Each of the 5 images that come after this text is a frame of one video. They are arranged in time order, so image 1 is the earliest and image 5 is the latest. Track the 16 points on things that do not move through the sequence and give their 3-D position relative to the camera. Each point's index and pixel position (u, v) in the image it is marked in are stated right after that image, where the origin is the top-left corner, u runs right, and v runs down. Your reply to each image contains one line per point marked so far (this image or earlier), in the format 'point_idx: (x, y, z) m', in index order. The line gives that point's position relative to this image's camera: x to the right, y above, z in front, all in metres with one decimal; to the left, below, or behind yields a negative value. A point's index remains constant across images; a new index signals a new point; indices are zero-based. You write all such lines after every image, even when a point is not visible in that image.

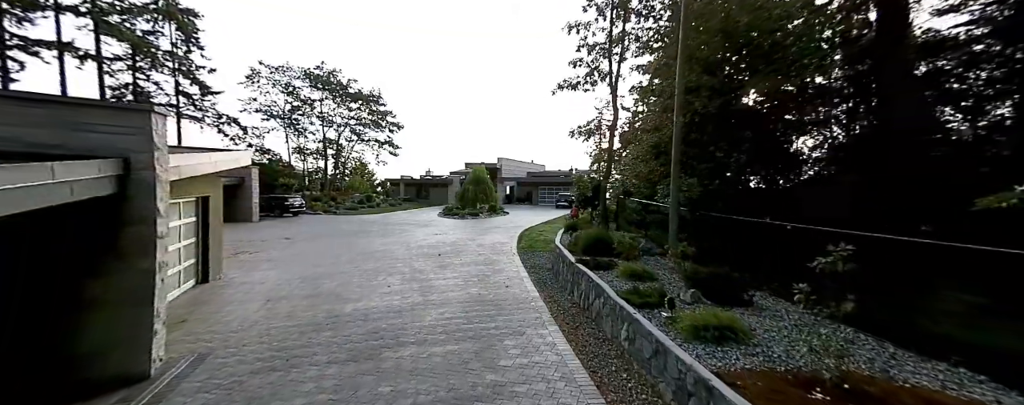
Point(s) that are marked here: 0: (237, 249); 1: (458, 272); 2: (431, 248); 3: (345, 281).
0: (-7.7, -1.4, +9.5) m
1: (-1.1, -1.4, +6.8) m
2: (-2.3, -1.3, +9.9) m
3: (-3.0, -1.4, +6.2) m
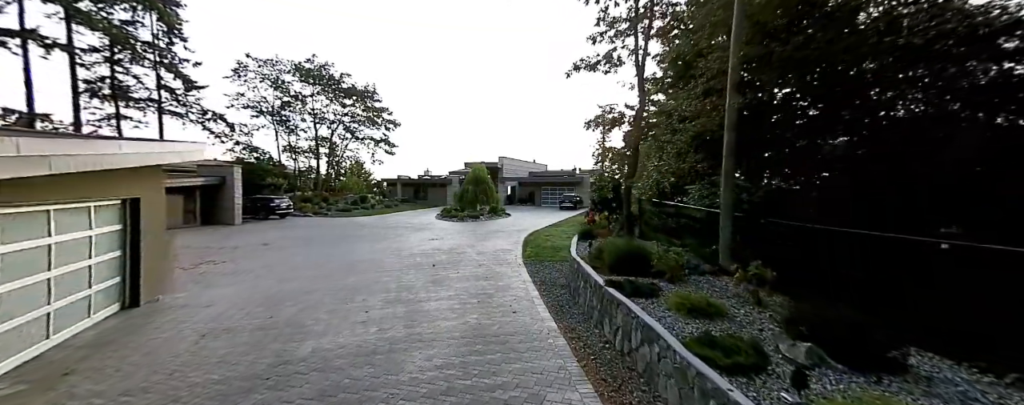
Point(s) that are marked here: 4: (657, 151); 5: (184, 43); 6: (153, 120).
0: (-7.5, -1.4, +8.3) m
1: (-1.0, -1.4, +5.6) m
2: (-2.2, -1.4, +8.7) m
3: (-2.9, -1.5, +5.1) m
4: (+2.5, +0.9, +5.9) m
5: (-19.0, +9.2, +19.9) m
6: (-20.7, +4.8, +19.9) m
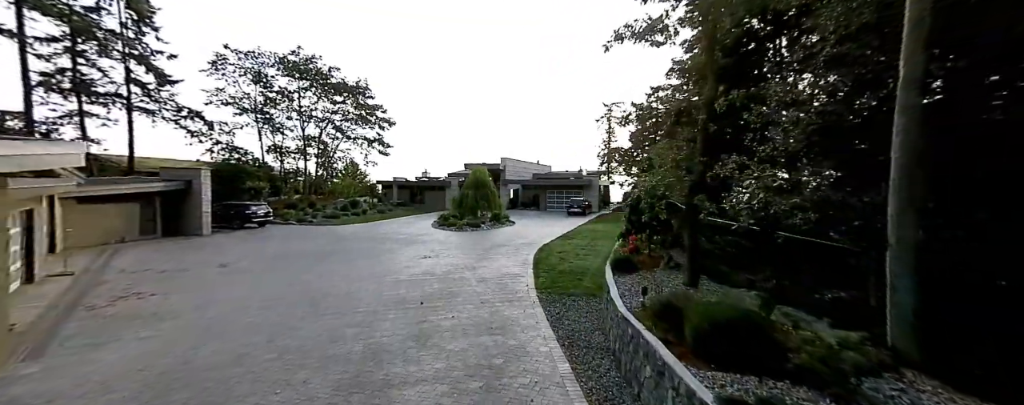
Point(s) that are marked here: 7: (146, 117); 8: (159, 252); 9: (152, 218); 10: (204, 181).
0: (-7.3, -1.7, +6.5) m
1: (-0.8, -1.7, +3.9) m
2: (-2.0, -1.7, +6.9) m
3: (-2.7, -1.8, +3.3) m
4: (+2.7, +0.6, +4.1) m
5: (-18.8, +8.9, +18.2) m
6: (-20.5, +4.5, +18.1) m
7: (-19.8, +4.6, +18.6) m
8: (-10.6, -1.5, +10.3) m
9: (-13.2, -0.6, +12.7) m
10: (-12.1, +0.8, +13.5) m
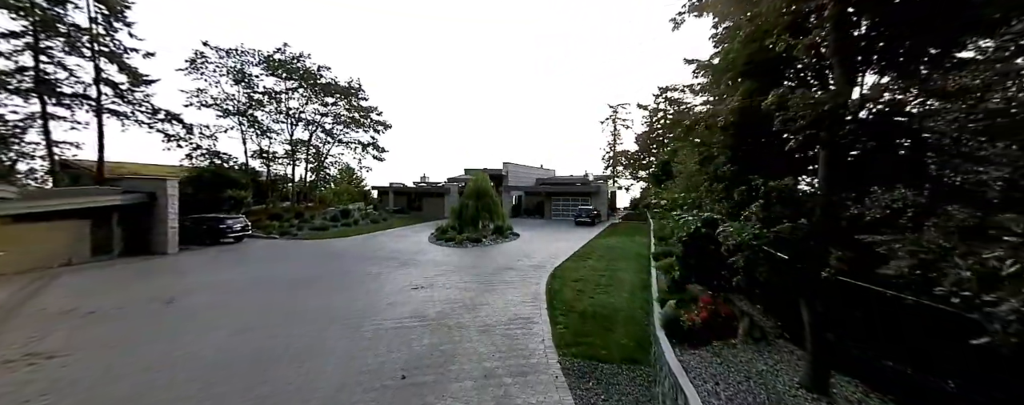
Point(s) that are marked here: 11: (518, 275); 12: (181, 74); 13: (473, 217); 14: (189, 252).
0: (-7.2, -2.2, +5.0) m
1: (-0.6, -2.2, +2.3) m
2: (-1.8, -2.1, +5.4) m
3: (-2.6, -2.2, +1.7) m
4: (+2.9, +0.1, +2.6) m
5: (-18.6, +8.4, +16.7) m
6: (-20.3, +4.0, +16.6) m
7: (-19.6, +4.1, +17.1) m
8: (-10.4, -2.0, +8.8) m
9: (-13.1, -1.1, +11.1) m
10: (-11.9, +0.3, +11.9) m
11: (+0.2, -1.9, +9.2) m
12: (-19.2, +7.4, +19.9) m
13: (-1.7, -0.7, +15.7) m
14: (-11.5, -1.8, +12.4) m
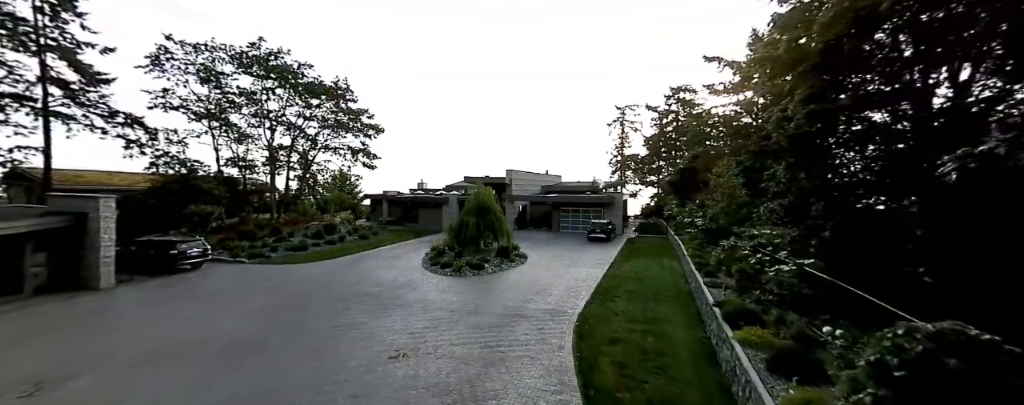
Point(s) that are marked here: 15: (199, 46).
0: (-6.9, -2.8, +2.8) m
1: (-0.3, -2.8, +0.1) m
2: (-1.6, -2.8, +3.2) m
3: (-2.3, -2.8, -0.5) m
4: (+3.1, -0.5, +0.4) m
5: (-18.3, +7.7, +14.6) m
6: (-20.1, +3.3, +14.5) m
7: (-19.4, +3.4, +15.0) m
8: (-10.1, -2.6, +6.6) m
9: (-12.8, -1.8, +9.0) m
10: (-11.6, -0.4, +9.8) m
11: (+0.5, -2.6, +7.0) m
12: (-18.9, +6.7, +17.8) m
13: (-1.5, -1.3, +13.5) m
14: (-11.3, -2.4, +10.2) m
15: (-16.3, +8.2, +18.3) m
